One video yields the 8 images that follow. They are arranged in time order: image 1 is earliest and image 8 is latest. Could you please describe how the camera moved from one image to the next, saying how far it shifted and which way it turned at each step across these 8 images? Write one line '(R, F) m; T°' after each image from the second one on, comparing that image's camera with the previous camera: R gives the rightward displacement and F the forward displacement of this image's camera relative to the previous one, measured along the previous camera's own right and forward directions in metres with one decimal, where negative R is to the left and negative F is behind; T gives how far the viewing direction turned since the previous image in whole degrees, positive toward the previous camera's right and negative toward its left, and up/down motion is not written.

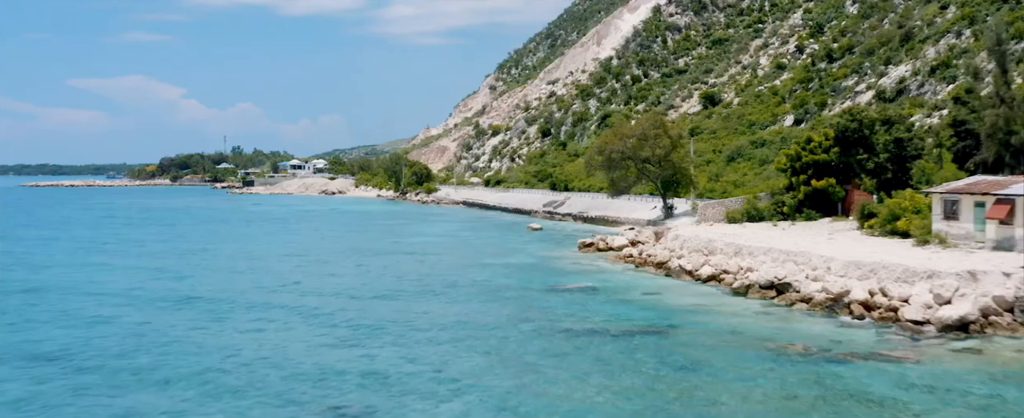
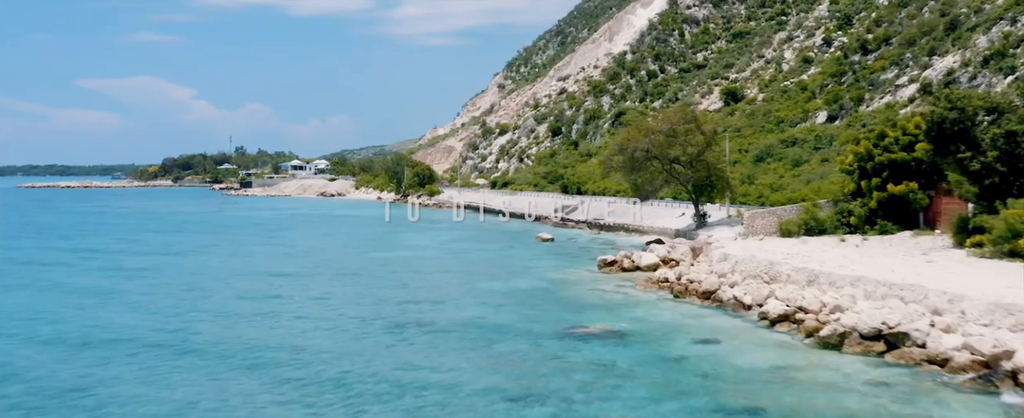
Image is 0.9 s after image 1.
(+0.2, +8.1) m; -1°
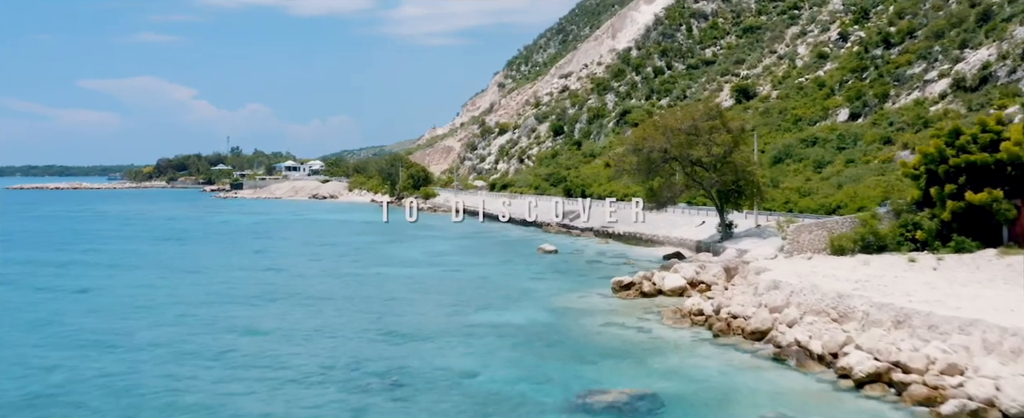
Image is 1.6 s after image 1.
(+0.1, +6.2) m; 0°
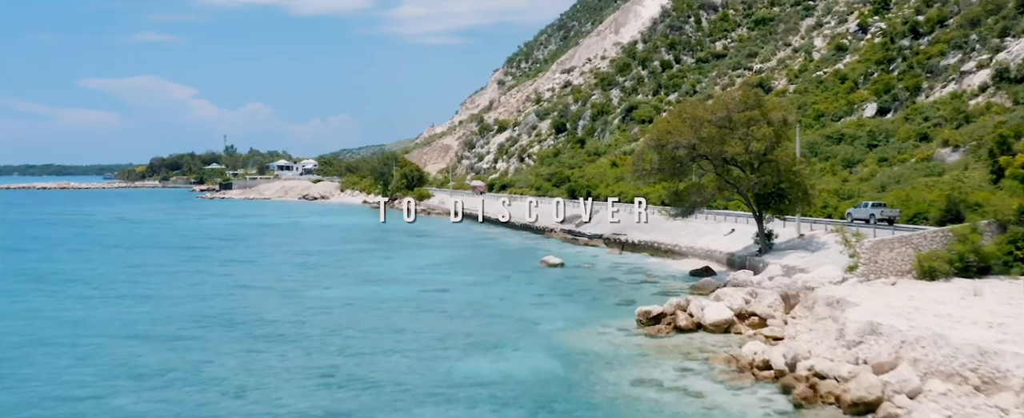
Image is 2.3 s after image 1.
(+0.1, +6.8) m; 0°
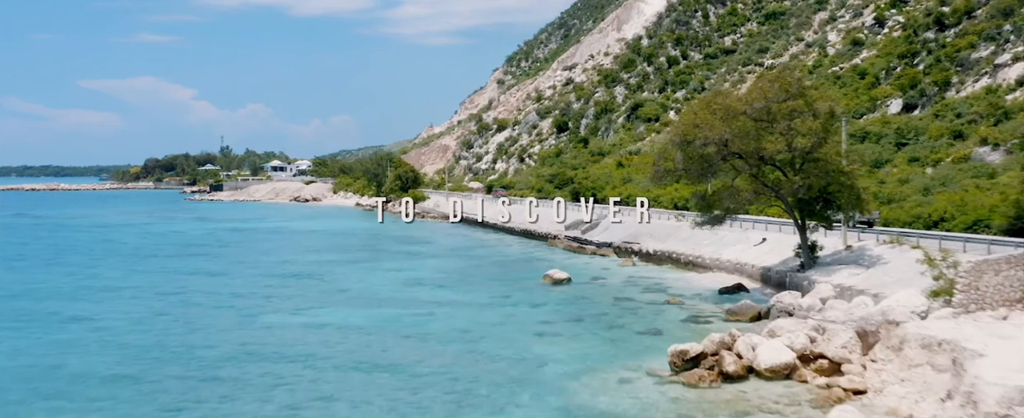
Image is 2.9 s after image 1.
(0.0, +5.4) m; 0°
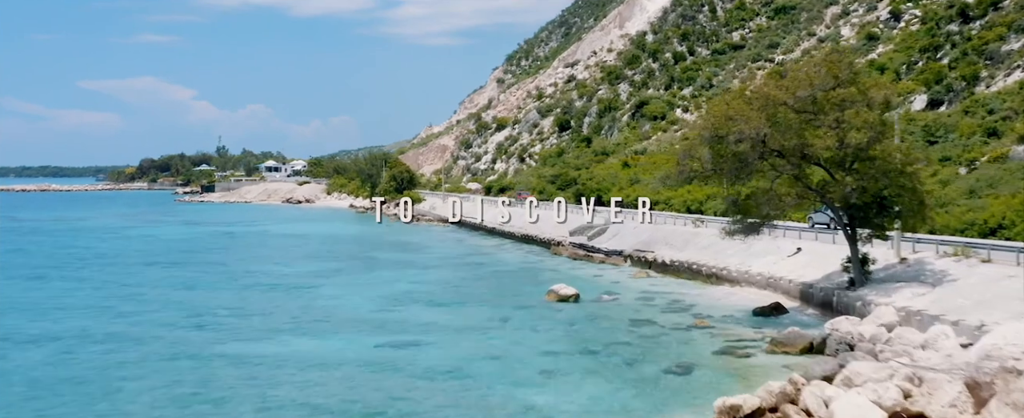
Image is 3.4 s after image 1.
(0.0, +4.5) m; 0°
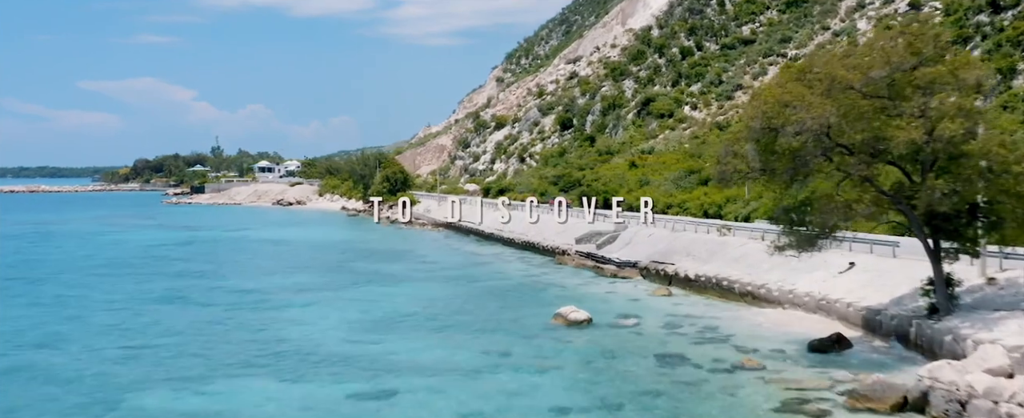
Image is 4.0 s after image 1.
(0.0, +5.1) m; 0°
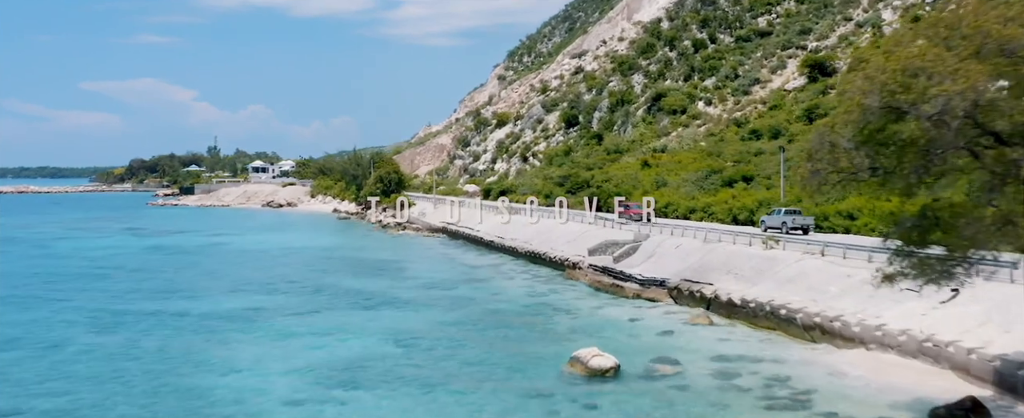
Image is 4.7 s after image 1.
(0.0, +6.2) m; 0°
